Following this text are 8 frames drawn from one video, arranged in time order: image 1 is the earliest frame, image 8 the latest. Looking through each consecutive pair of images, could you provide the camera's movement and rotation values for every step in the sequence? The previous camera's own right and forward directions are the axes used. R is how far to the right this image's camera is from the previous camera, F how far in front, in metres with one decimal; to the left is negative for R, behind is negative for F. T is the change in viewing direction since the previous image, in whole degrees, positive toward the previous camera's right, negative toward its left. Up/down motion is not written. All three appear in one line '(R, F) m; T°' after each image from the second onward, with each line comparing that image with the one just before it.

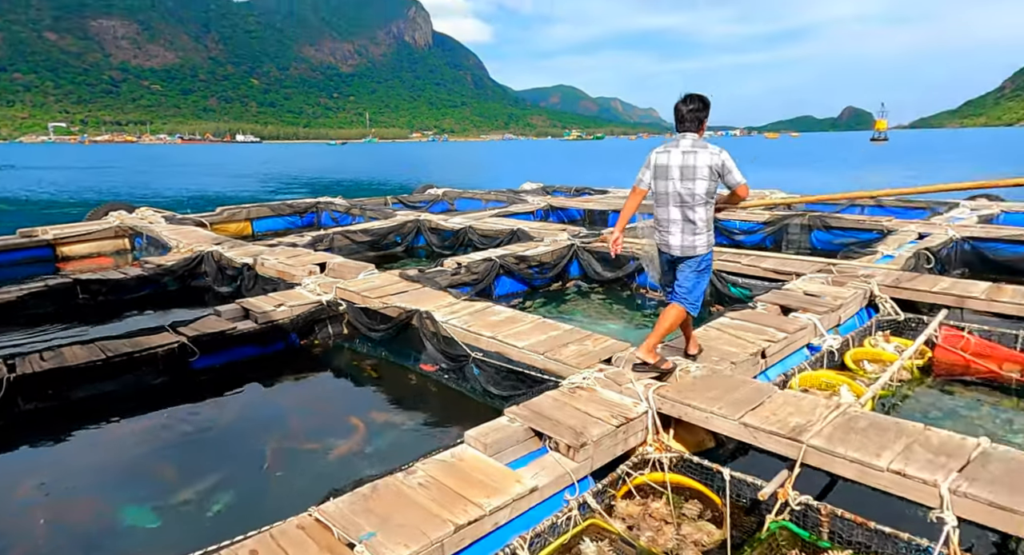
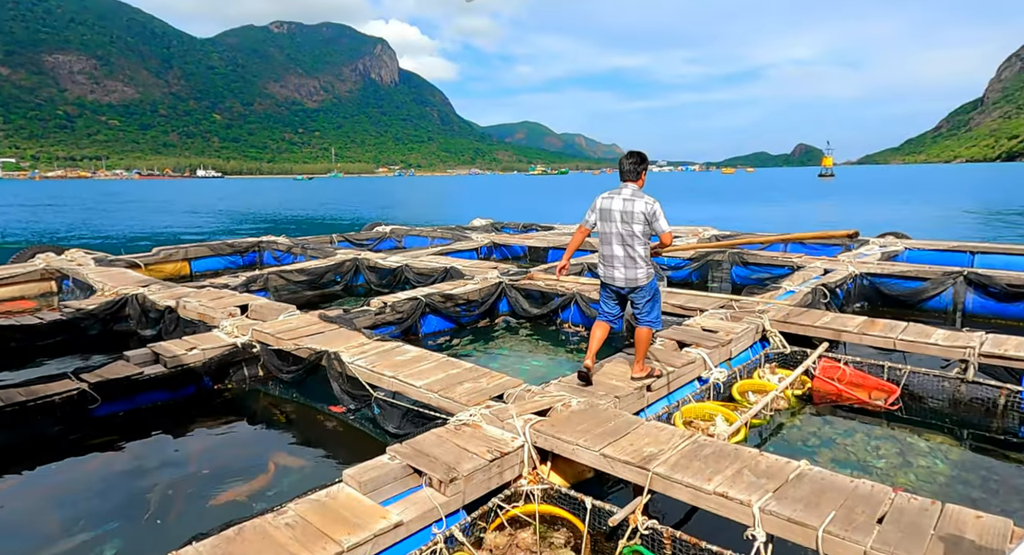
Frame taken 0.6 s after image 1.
(+0.7, -0.4) m; +3°
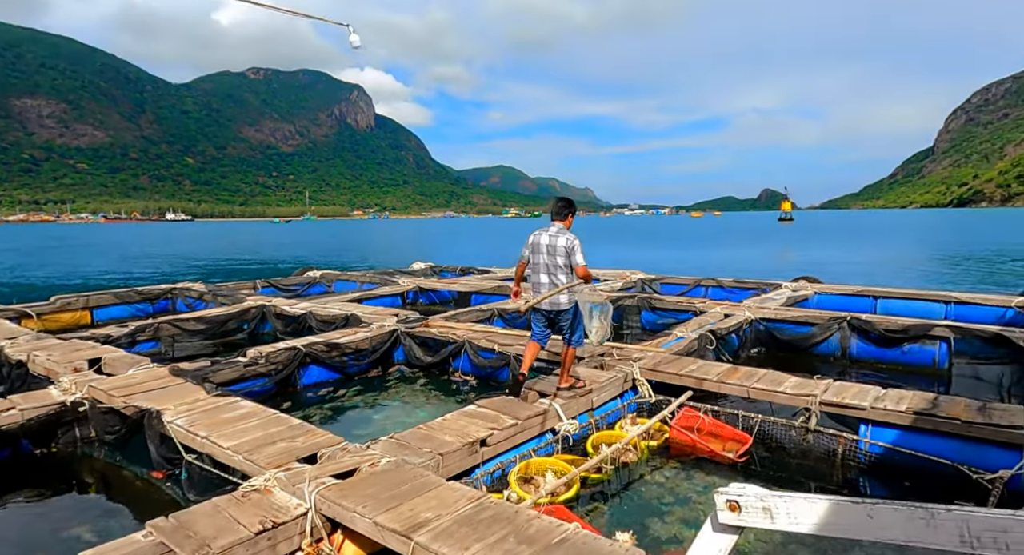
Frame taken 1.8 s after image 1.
(+1.5, +0.2) m; +3°
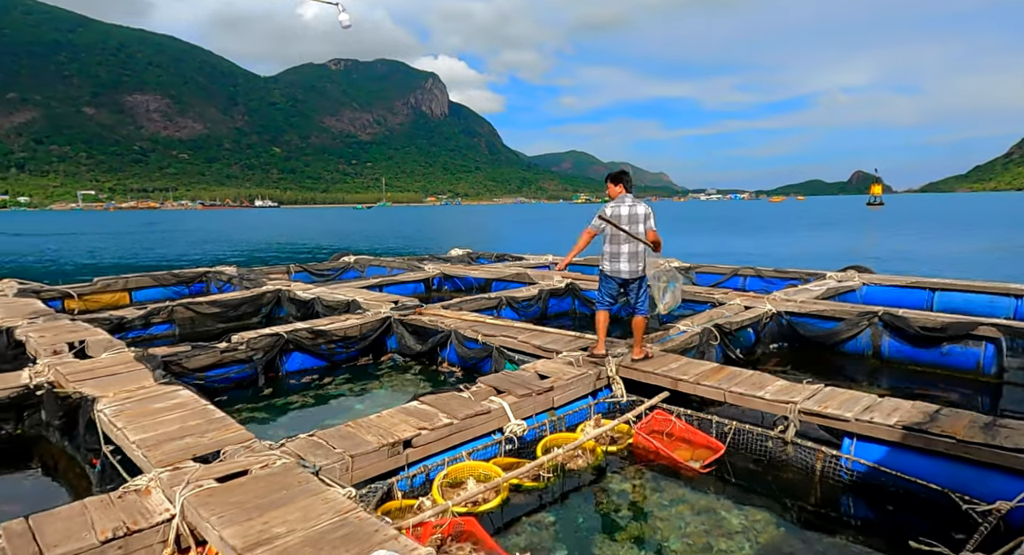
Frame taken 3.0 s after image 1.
(+1.4, +0.7) m; -7°
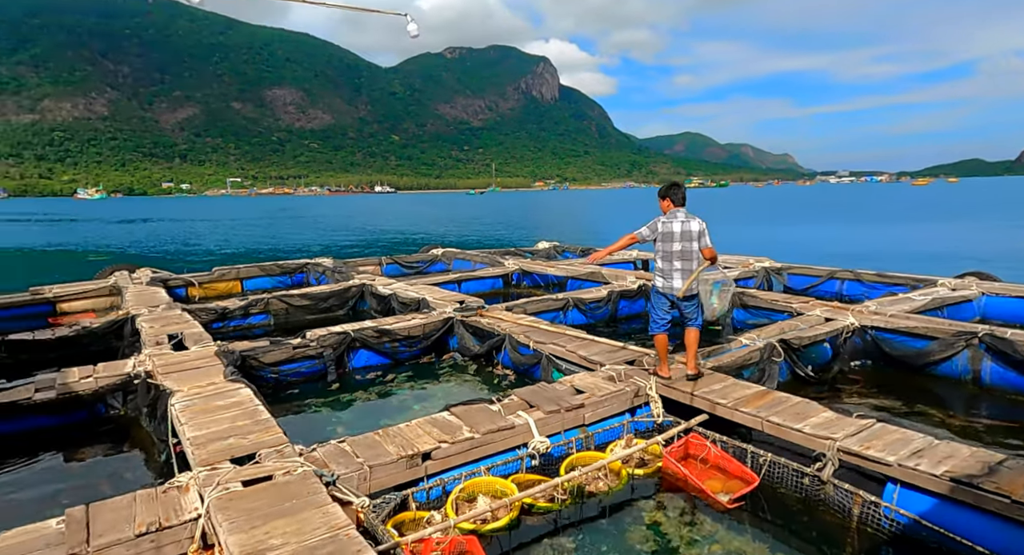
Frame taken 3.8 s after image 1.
(+0.9, +0.1) m; -10°
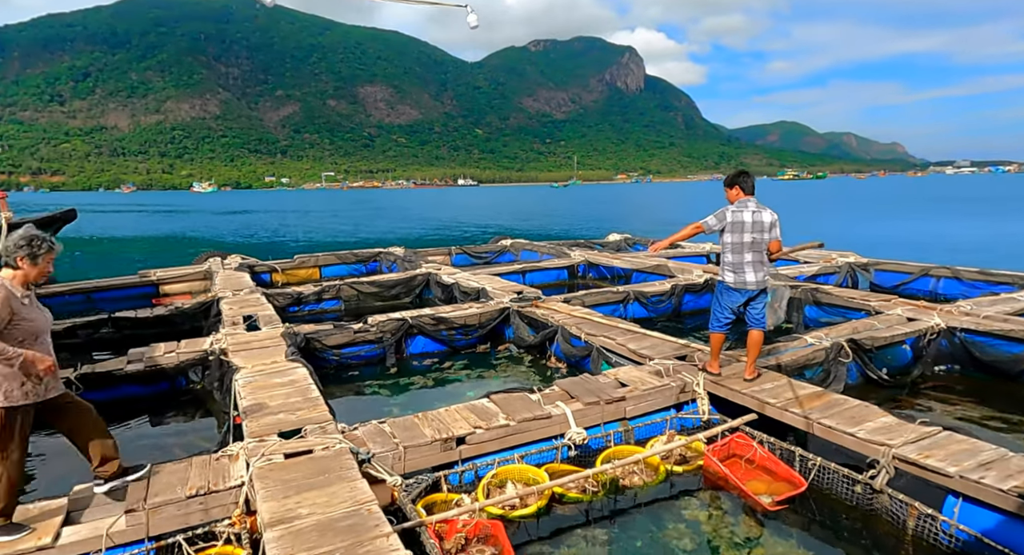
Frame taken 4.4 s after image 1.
(+0.4, 0.0) m; -7°
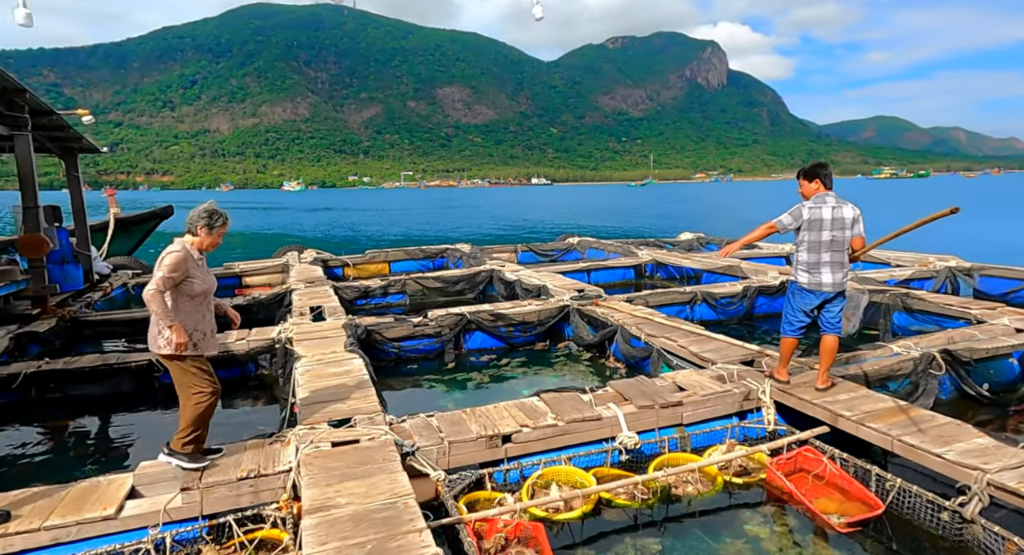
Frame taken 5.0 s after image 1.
(+0.2, +0.2) m; -7°
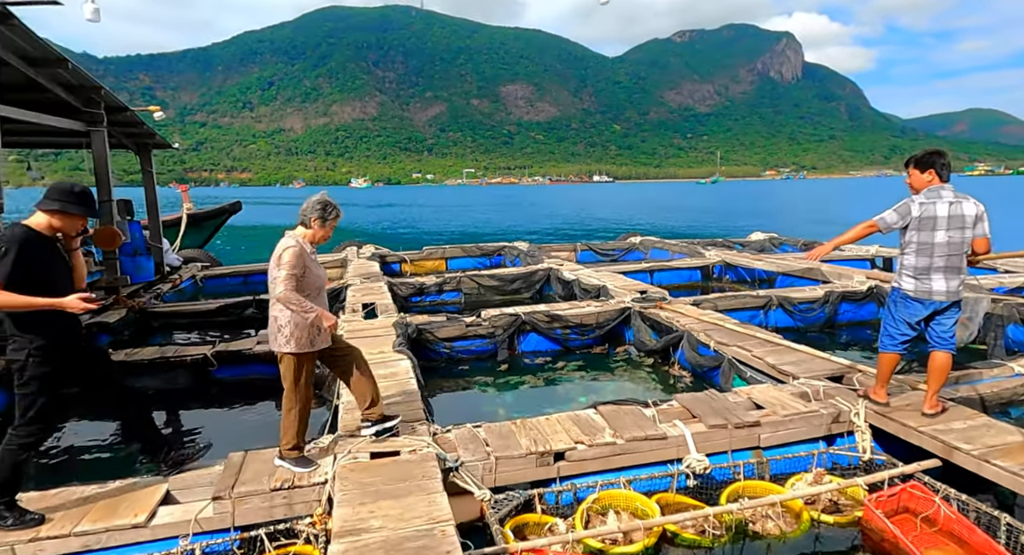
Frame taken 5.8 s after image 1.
(0.0, +0.6) m; -6°
